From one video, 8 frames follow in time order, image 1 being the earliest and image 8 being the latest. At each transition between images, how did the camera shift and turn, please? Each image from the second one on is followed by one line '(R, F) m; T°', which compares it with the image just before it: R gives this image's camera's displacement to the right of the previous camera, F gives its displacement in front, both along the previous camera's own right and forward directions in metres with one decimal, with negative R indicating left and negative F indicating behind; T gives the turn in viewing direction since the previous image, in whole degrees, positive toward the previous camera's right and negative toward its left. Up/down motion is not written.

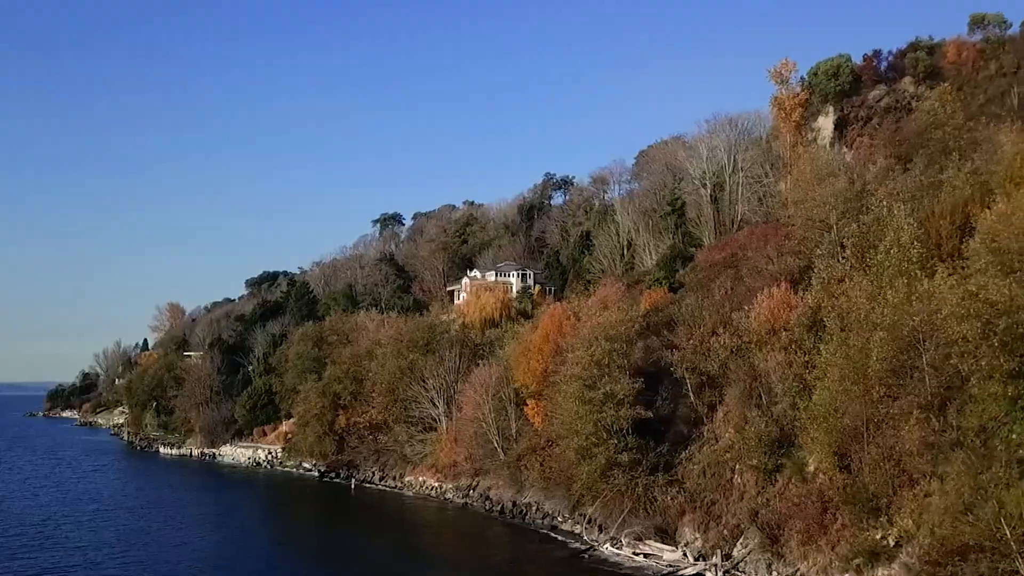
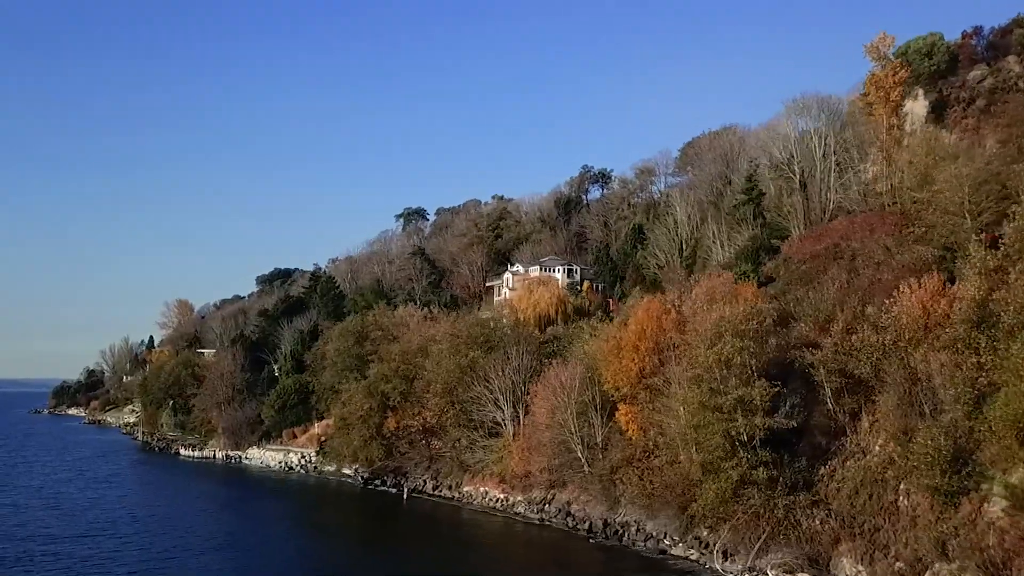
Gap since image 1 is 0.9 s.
(-3.1, +4.9) m; 0°
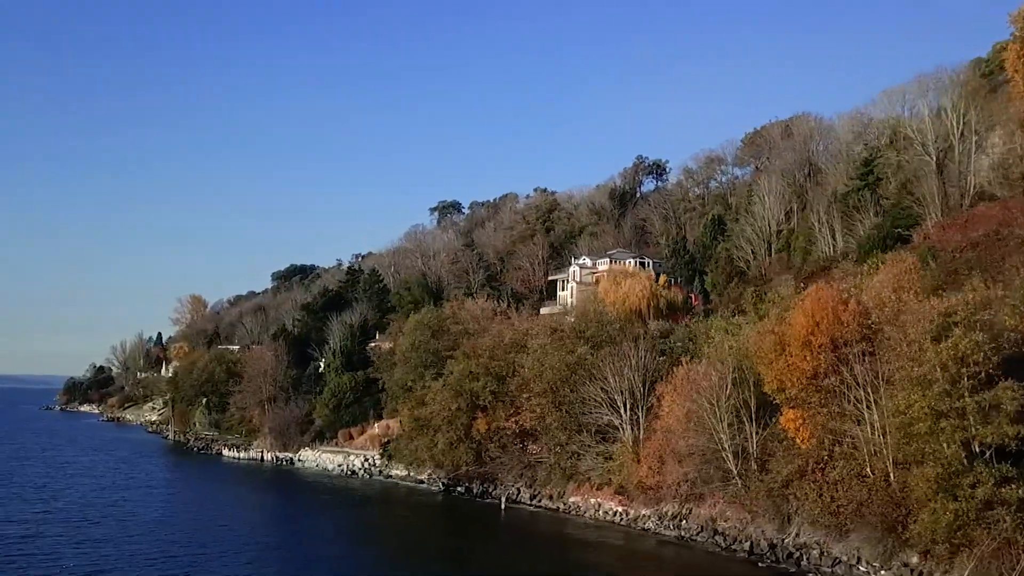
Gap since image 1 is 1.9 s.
(-4.5, +4.6) m; 0°
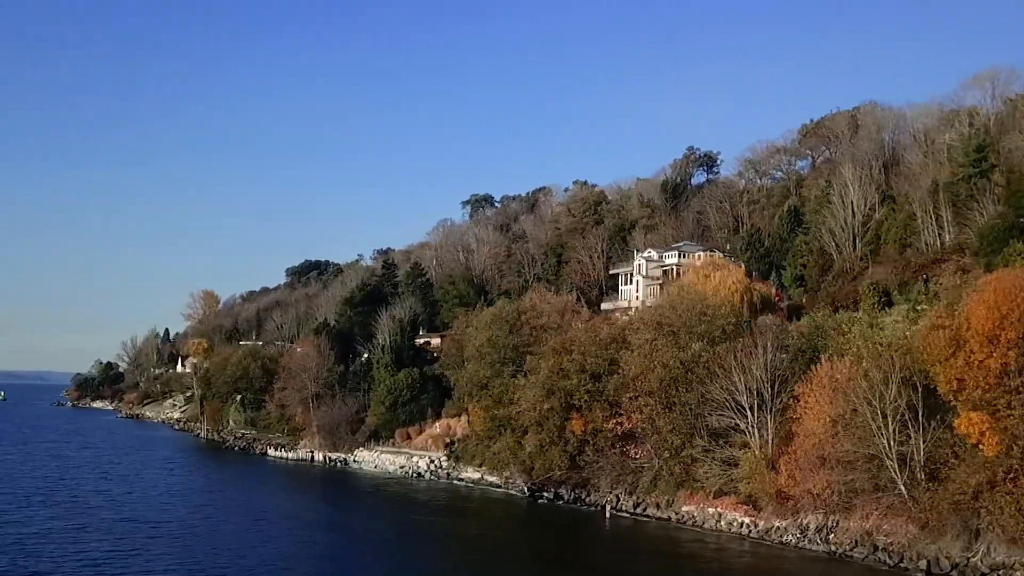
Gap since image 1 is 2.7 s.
(-4.0, +3.4) m; 0°
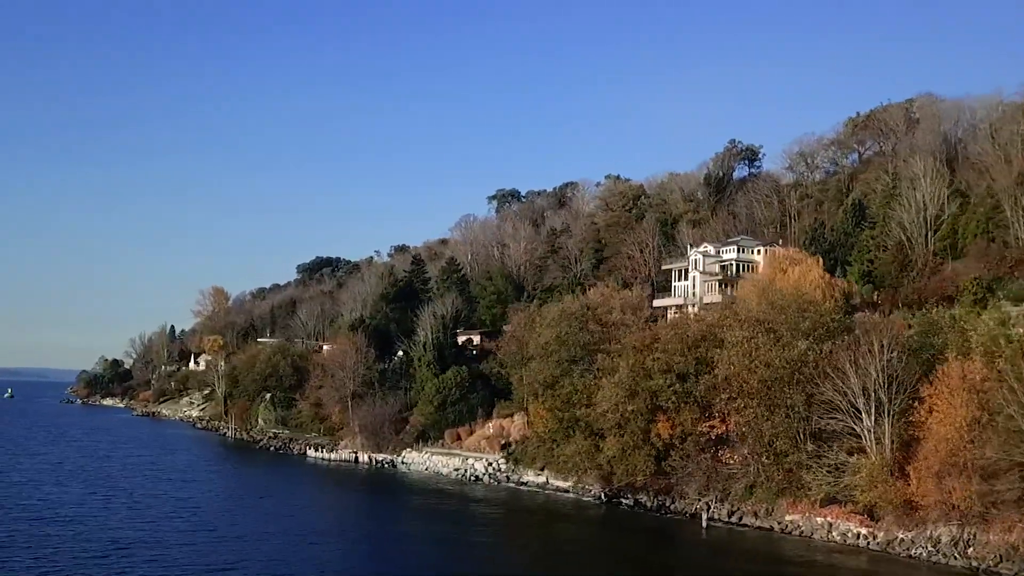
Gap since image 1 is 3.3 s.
(-3.2, +2.5) m; 0°
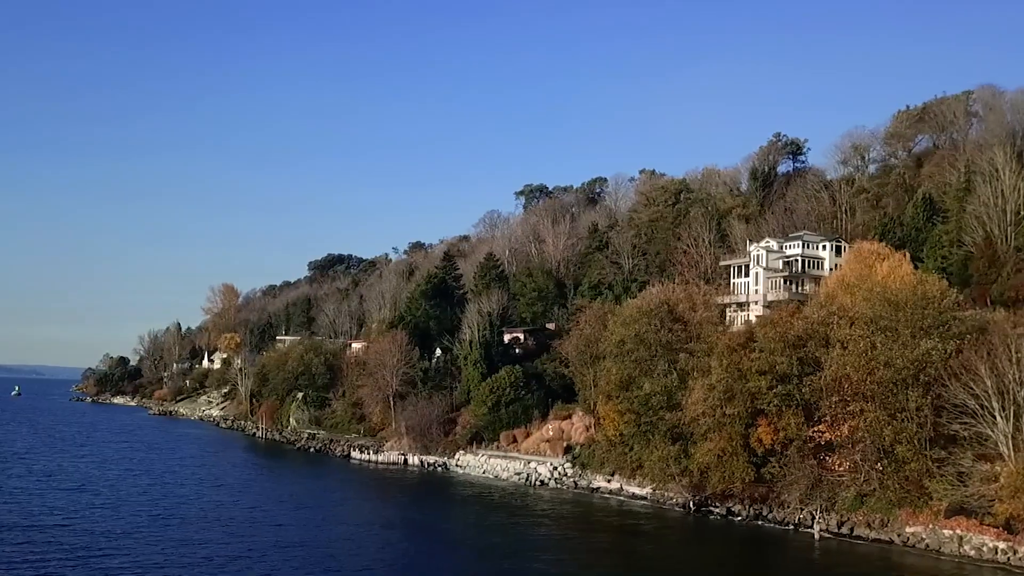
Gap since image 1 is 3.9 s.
(-3.2, +2.5) m; 0°
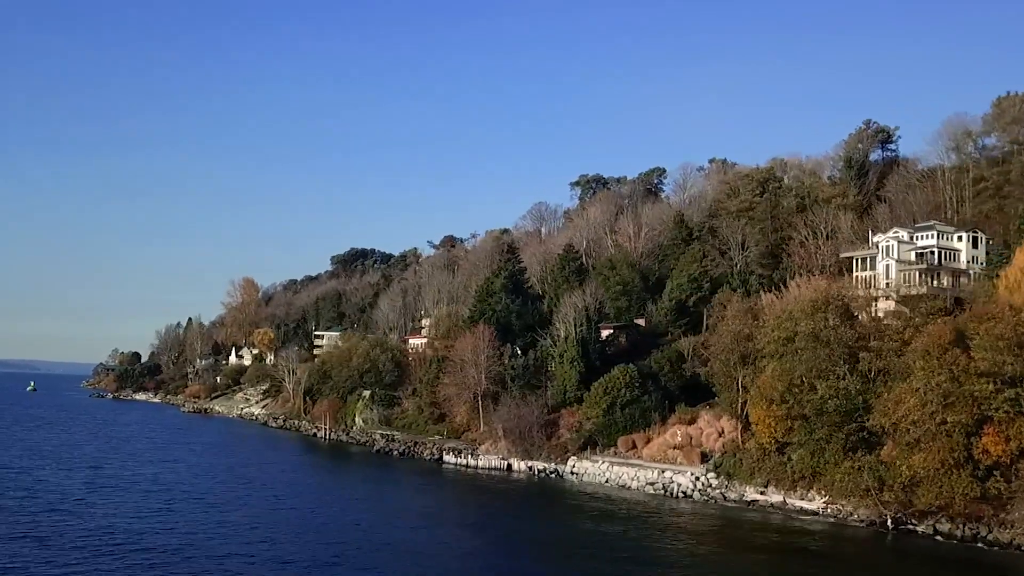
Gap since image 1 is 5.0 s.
(-6.0, +4.7) m; 0°
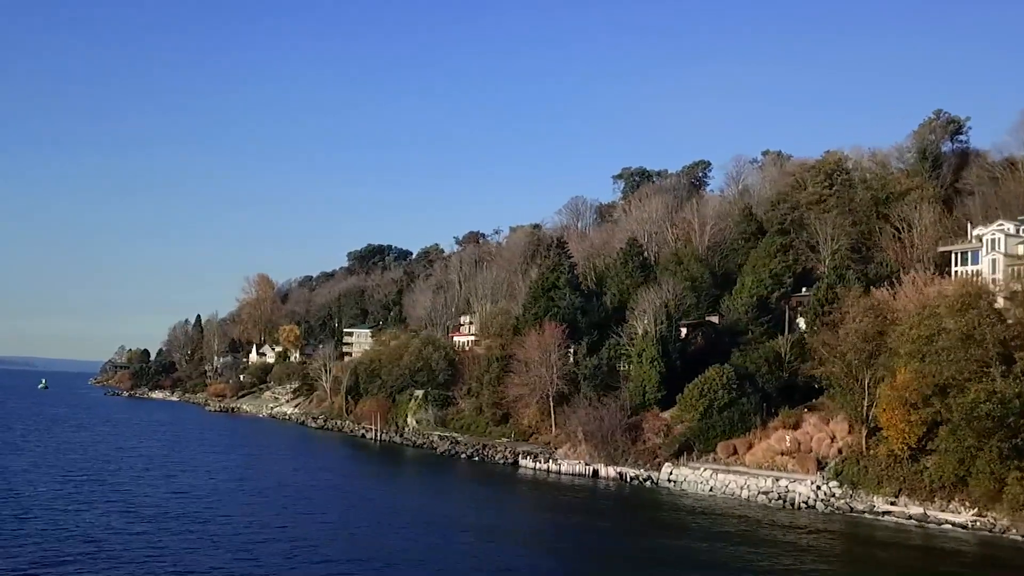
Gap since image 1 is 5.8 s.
(-4.3, +3.3) m; 0°
